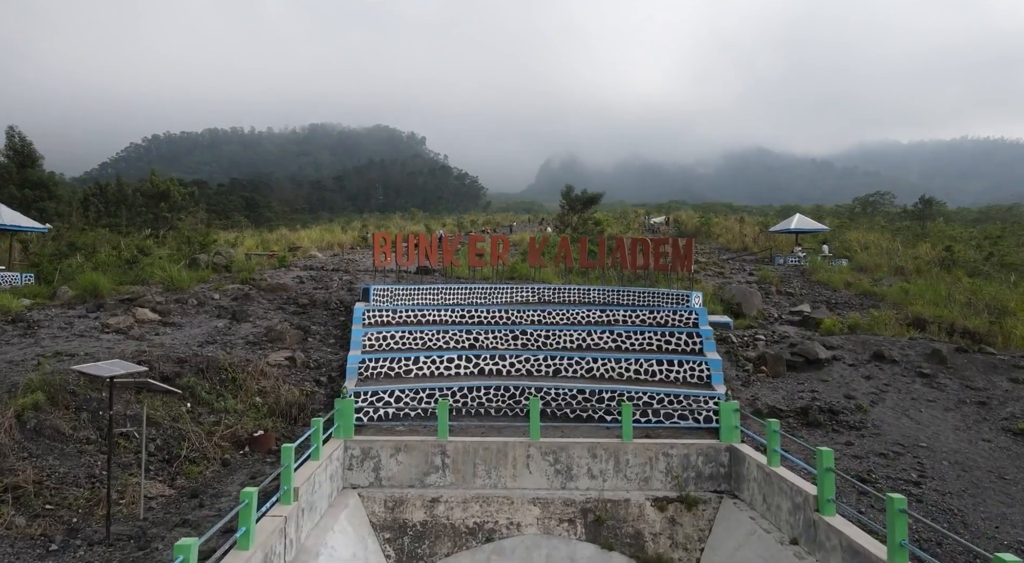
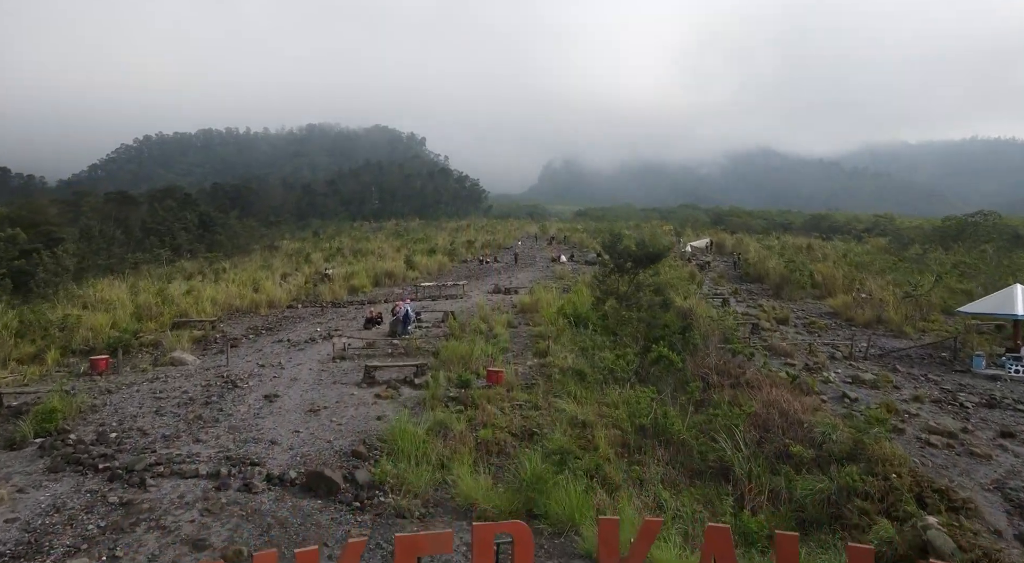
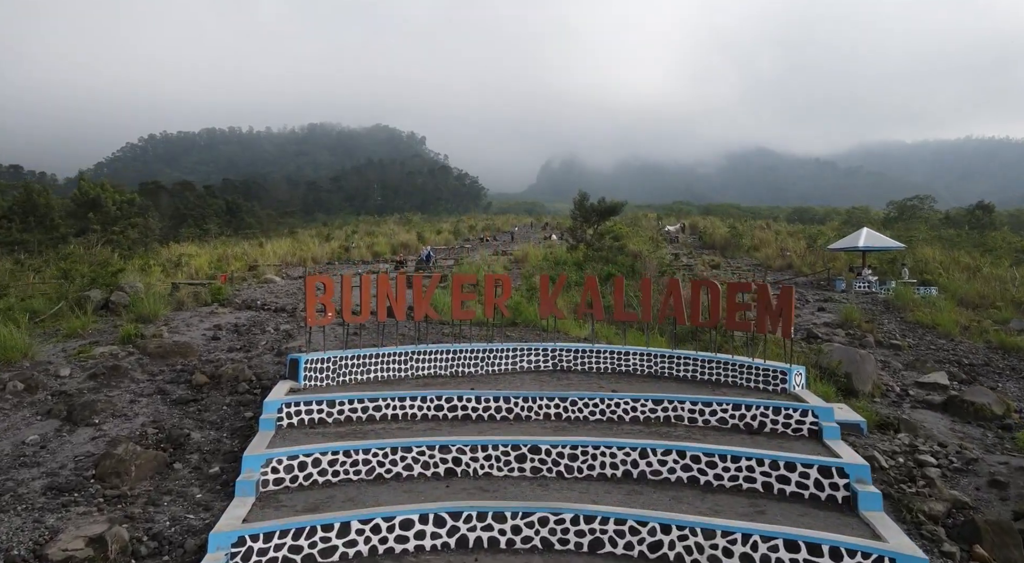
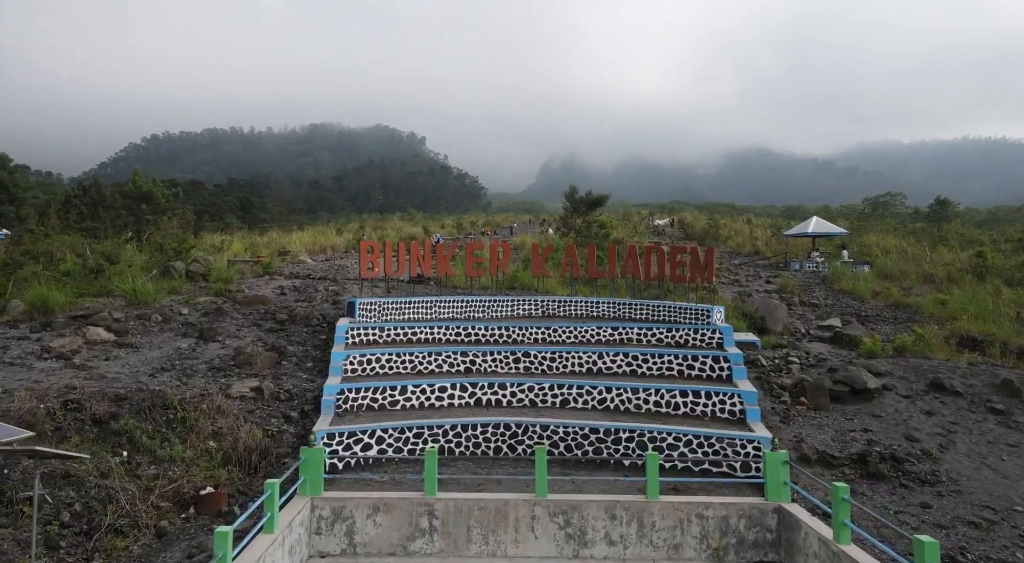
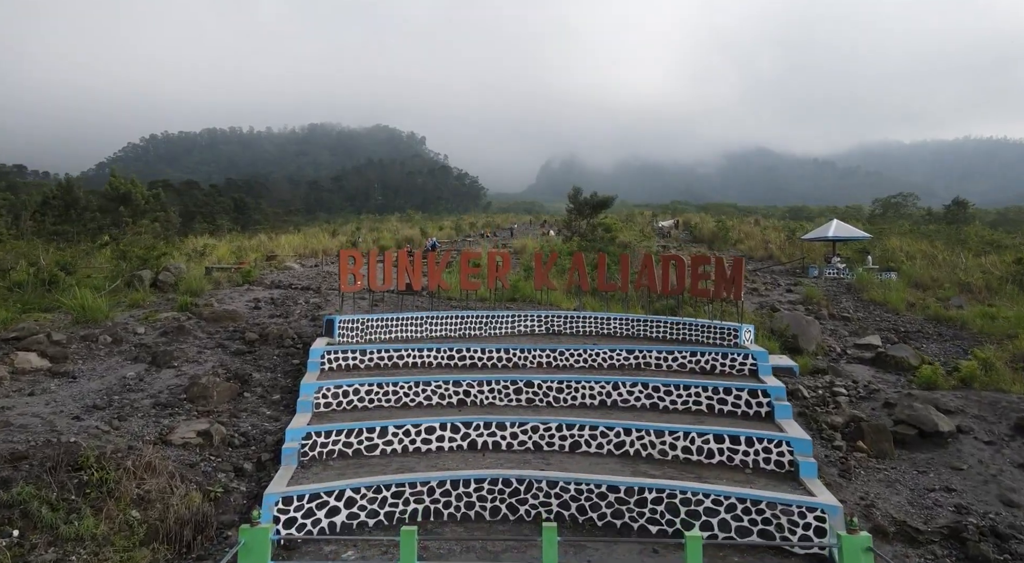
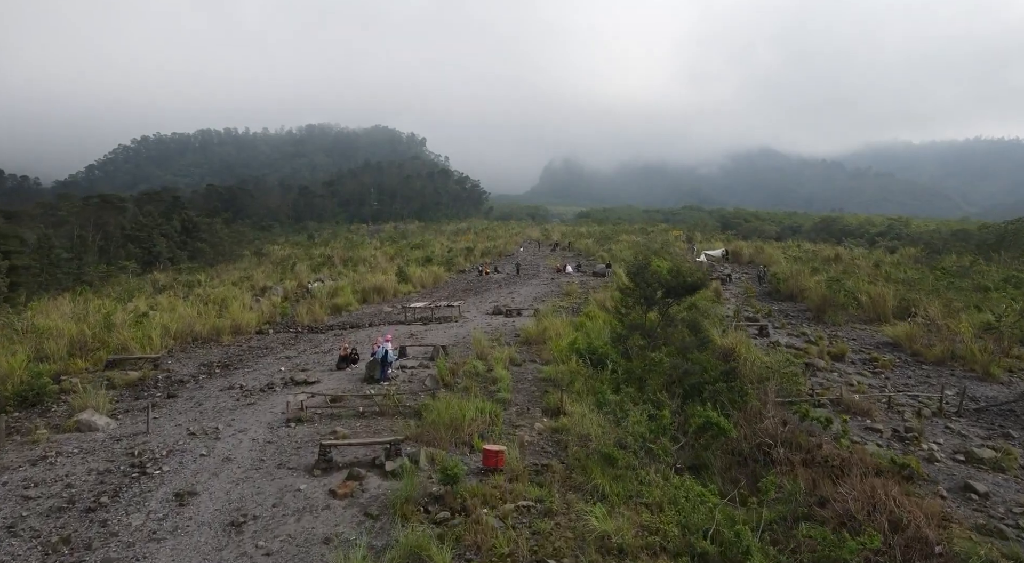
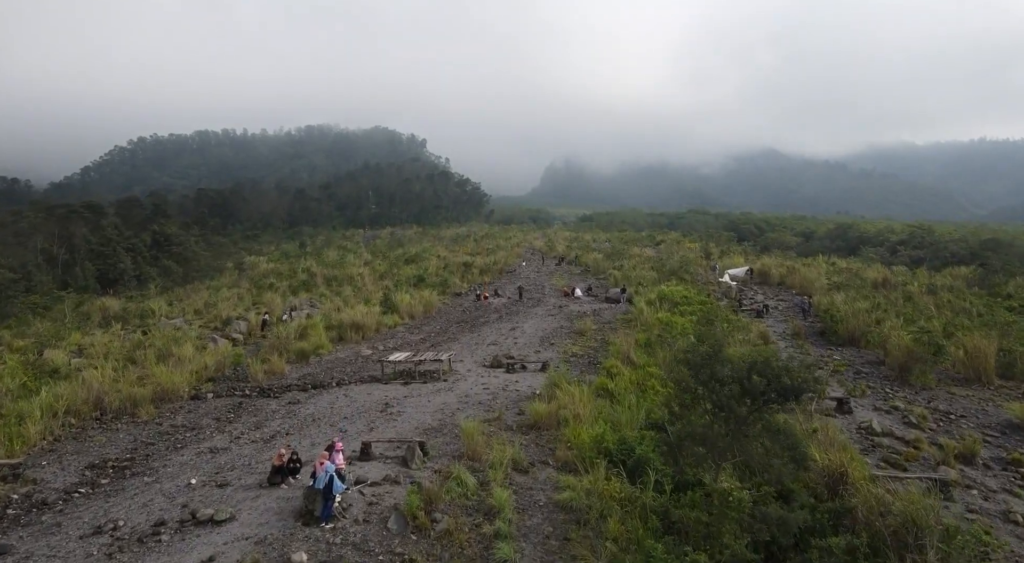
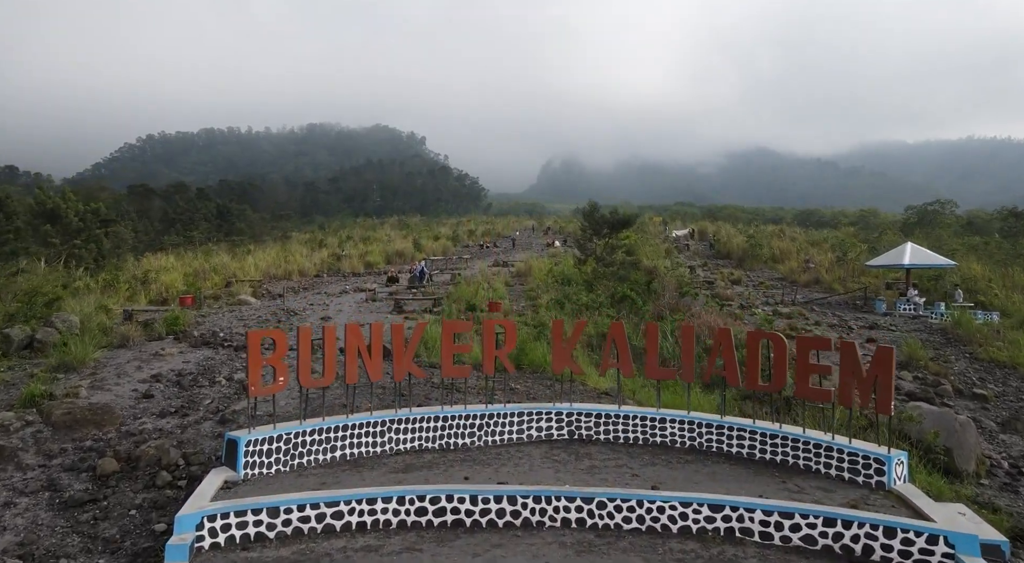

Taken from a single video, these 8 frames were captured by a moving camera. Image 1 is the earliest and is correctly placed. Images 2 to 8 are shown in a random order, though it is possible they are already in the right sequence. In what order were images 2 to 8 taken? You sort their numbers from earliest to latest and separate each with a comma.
4, 5, 3, 8, 2, 6, 7
